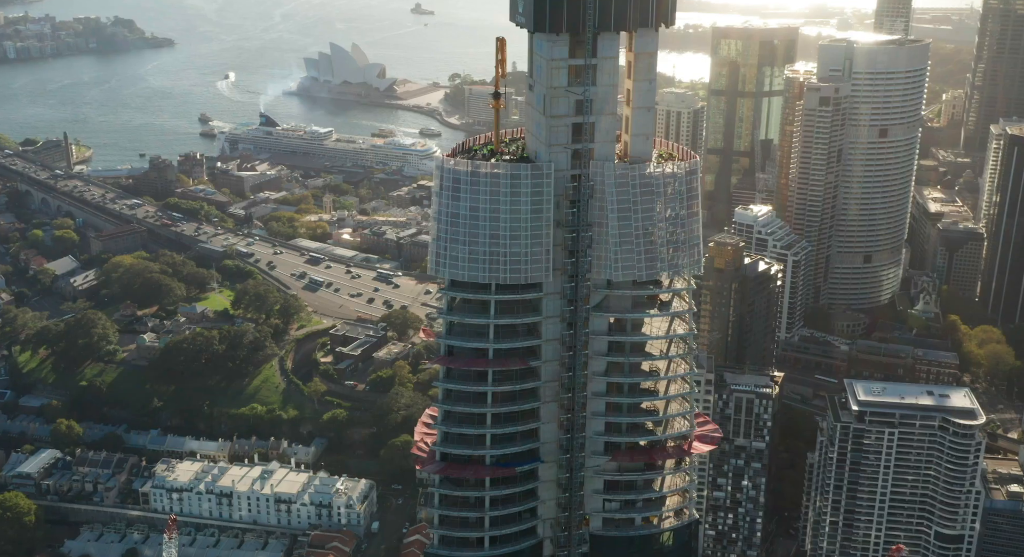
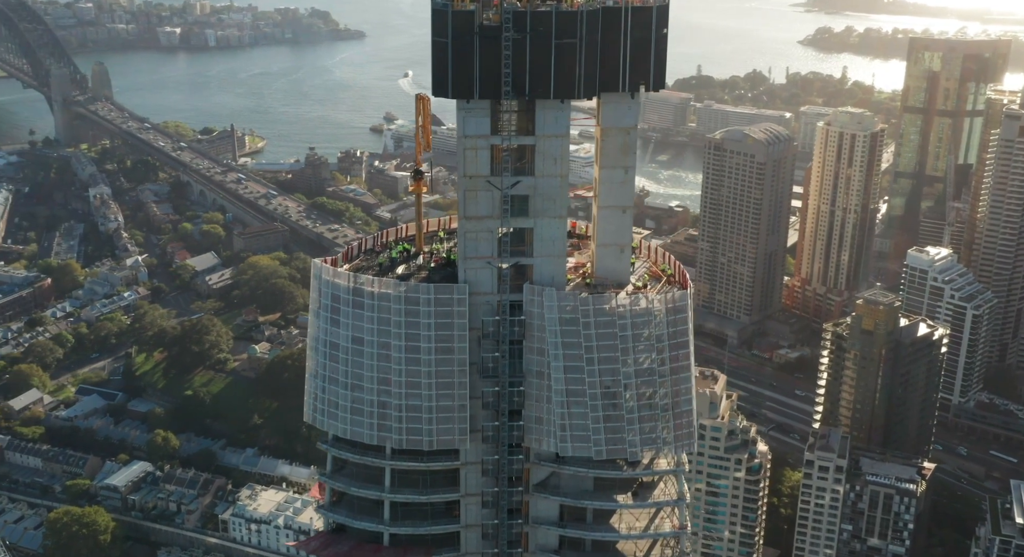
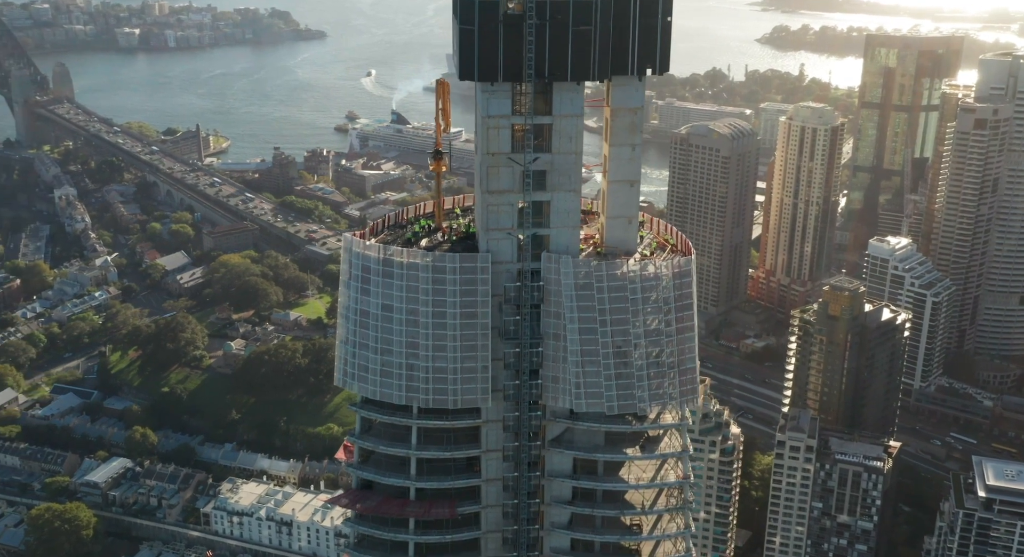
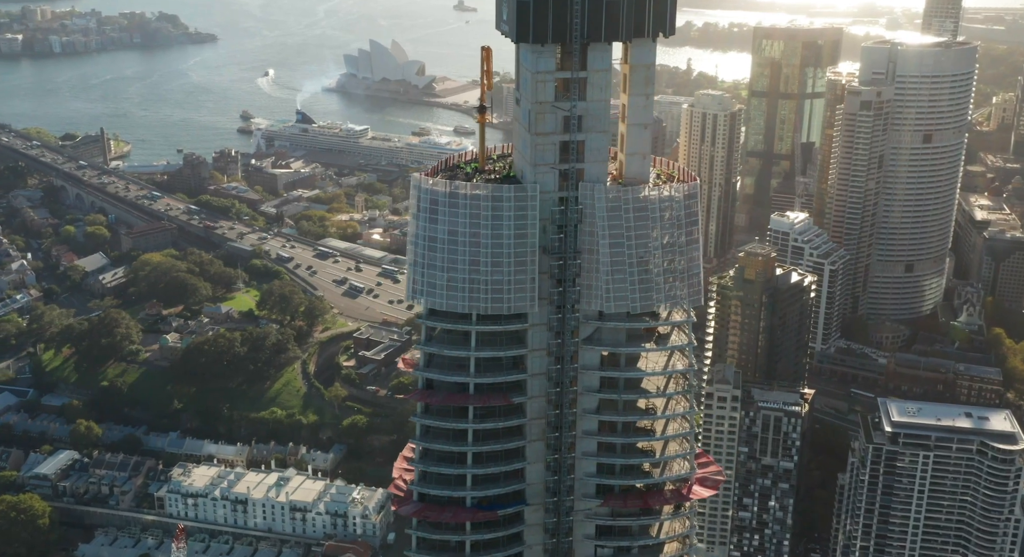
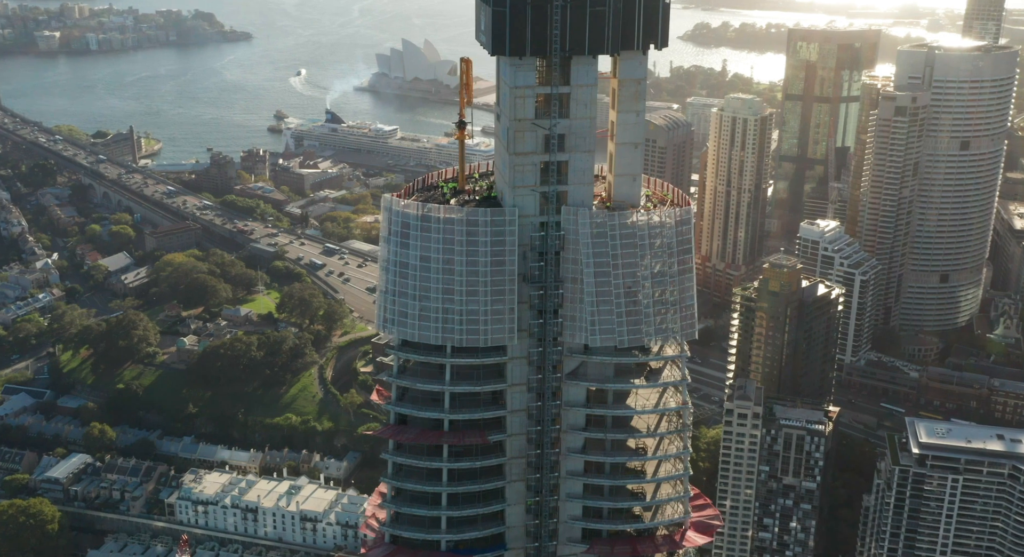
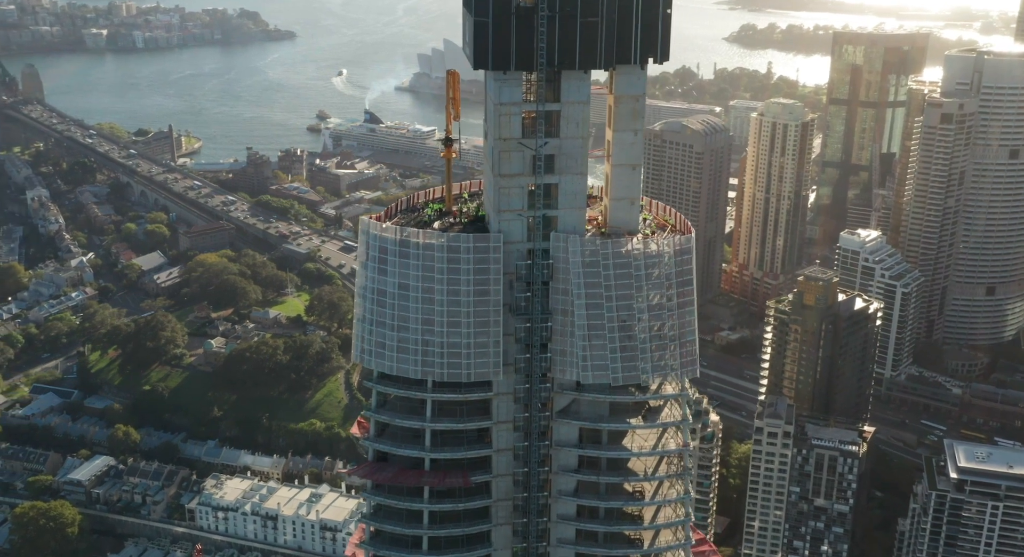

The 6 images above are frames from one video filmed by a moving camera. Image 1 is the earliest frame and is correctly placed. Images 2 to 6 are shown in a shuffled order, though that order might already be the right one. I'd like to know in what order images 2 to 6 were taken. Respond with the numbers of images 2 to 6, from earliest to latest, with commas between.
4, 5, 6, 3, 2
